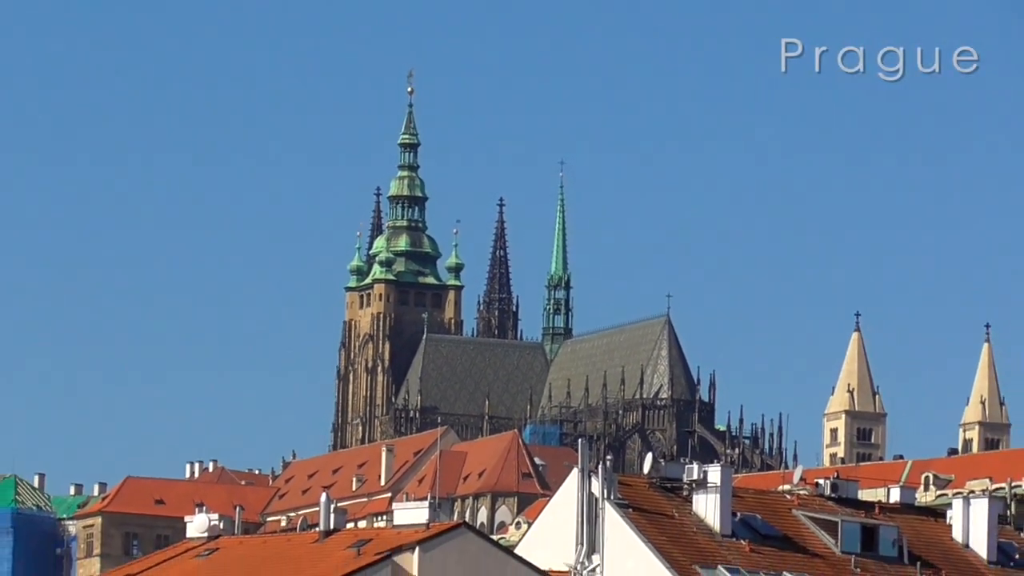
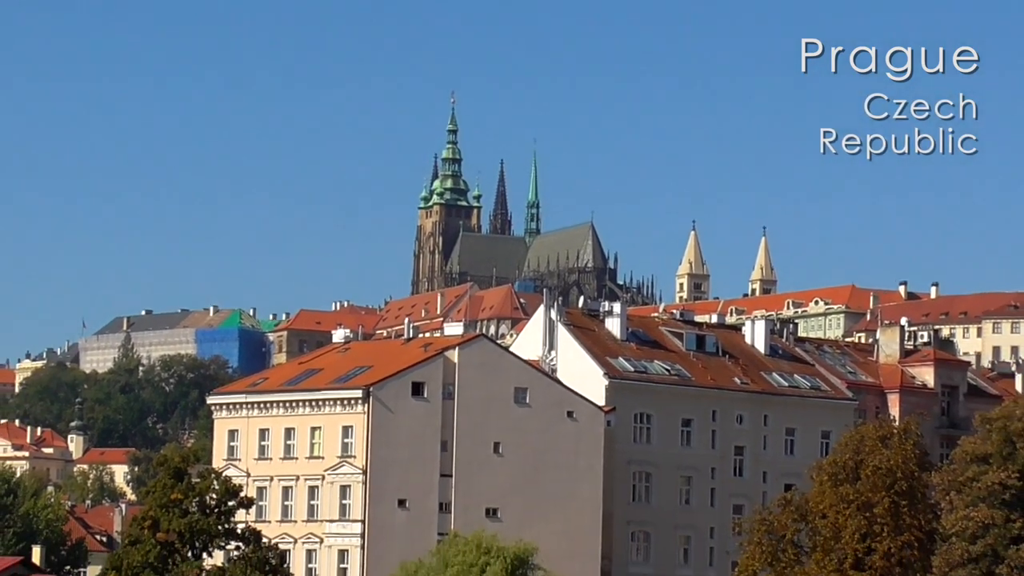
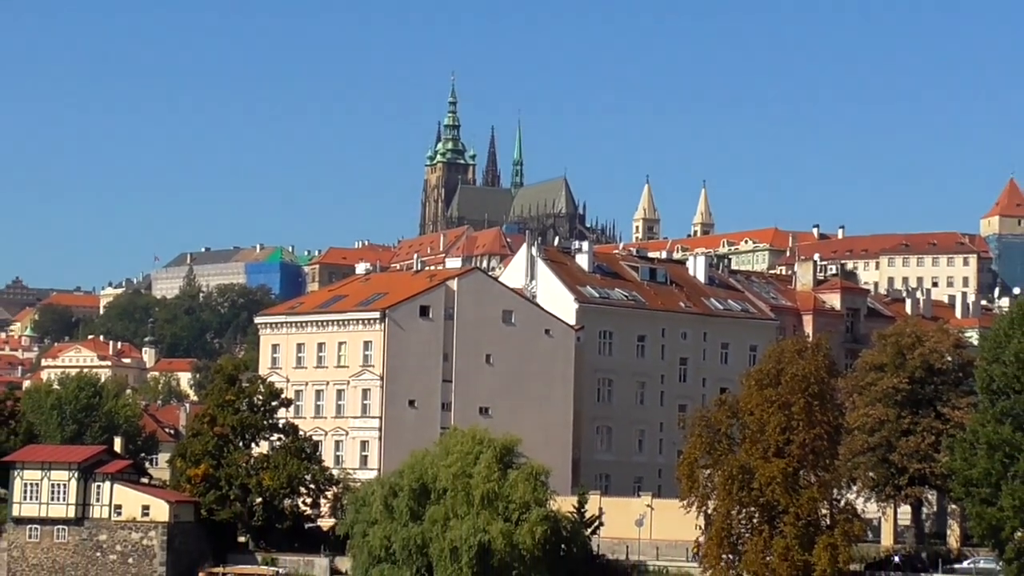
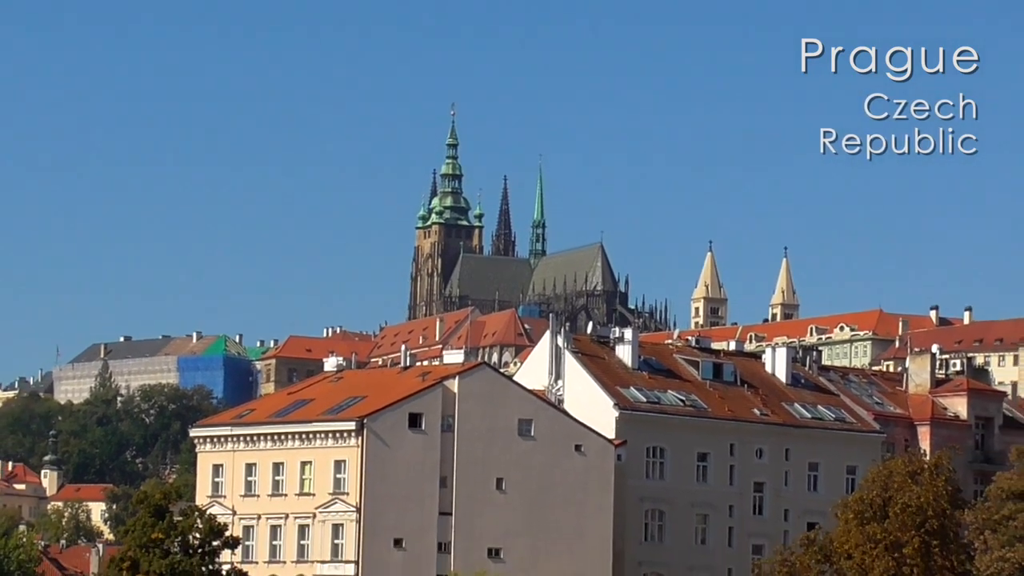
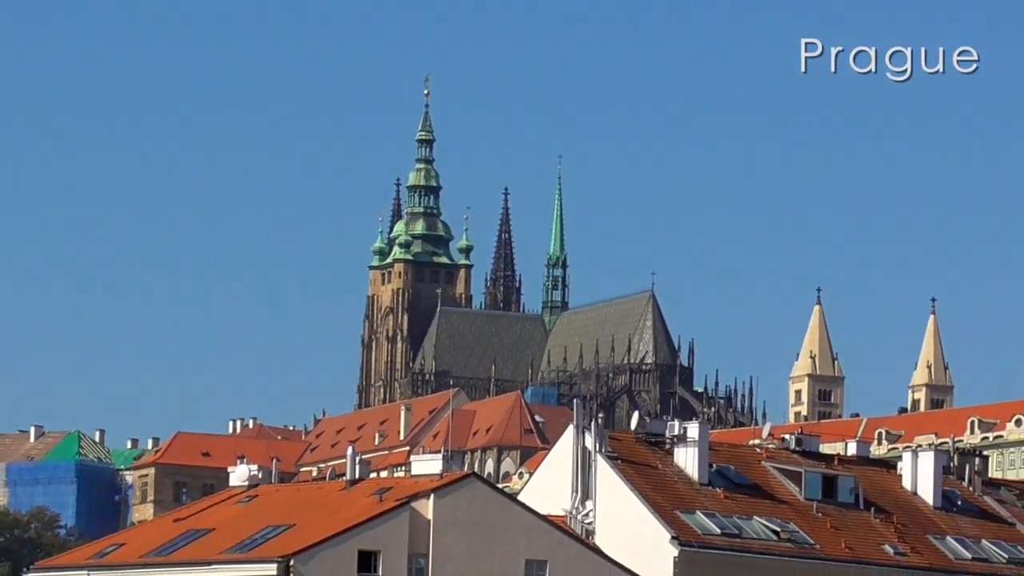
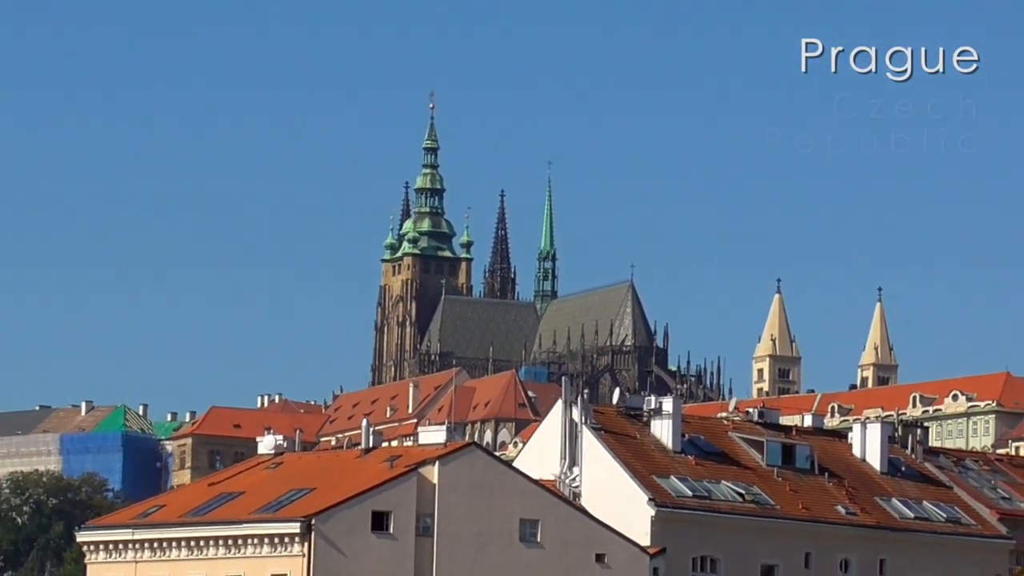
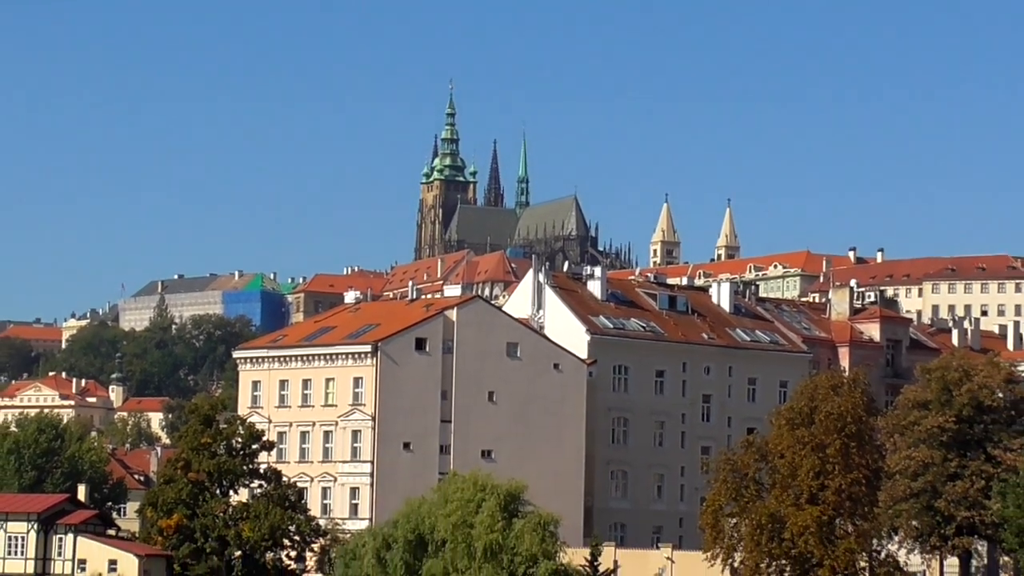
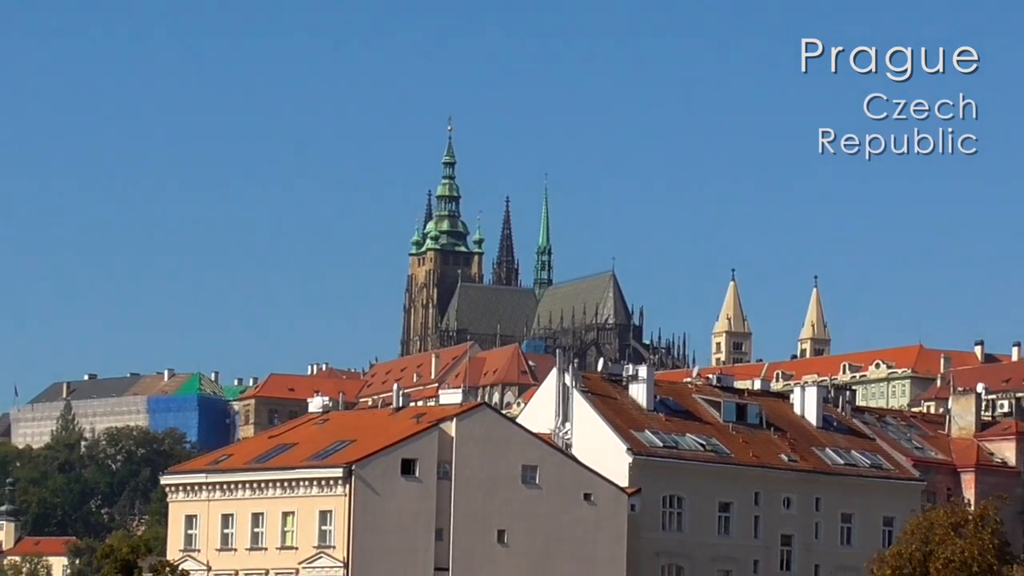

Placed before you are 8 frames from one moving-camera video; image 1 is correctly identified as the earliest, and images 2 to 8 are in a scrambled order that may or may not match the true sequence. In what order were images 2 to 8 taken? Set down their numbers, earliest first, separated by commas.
5, 6, 8, 4, 2, 7, 3
